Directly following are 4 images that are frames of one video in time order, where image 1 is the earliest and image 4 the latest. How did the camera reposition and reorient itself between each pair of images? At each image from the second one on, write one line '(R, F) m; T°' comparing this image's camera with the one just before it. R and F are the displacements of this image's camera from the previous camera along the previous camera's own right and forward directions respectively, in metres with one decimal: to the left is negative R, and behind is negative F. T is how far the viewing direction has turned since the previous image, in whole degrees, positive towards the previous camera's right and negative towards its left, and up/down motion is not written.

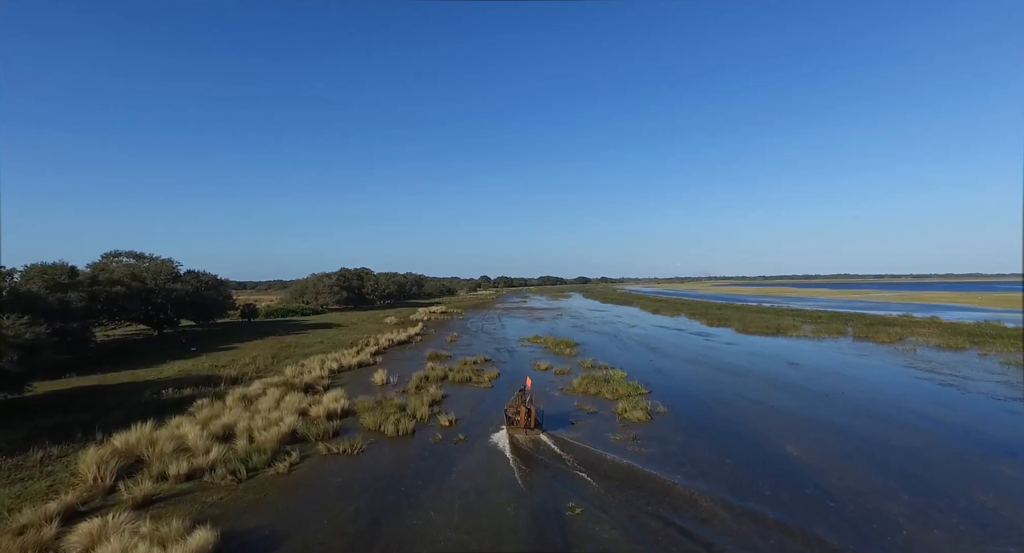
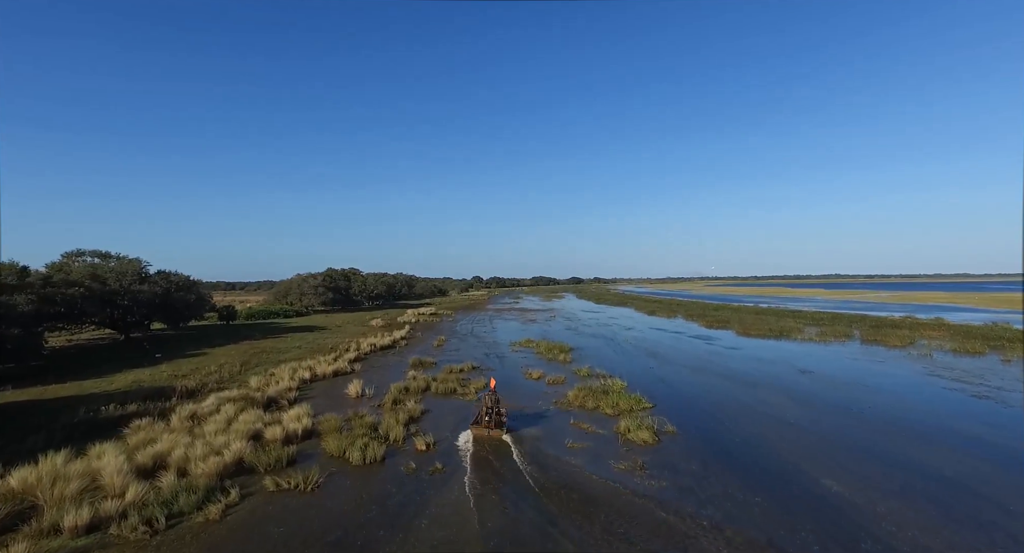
(+0.2, +1.7) m; +1°
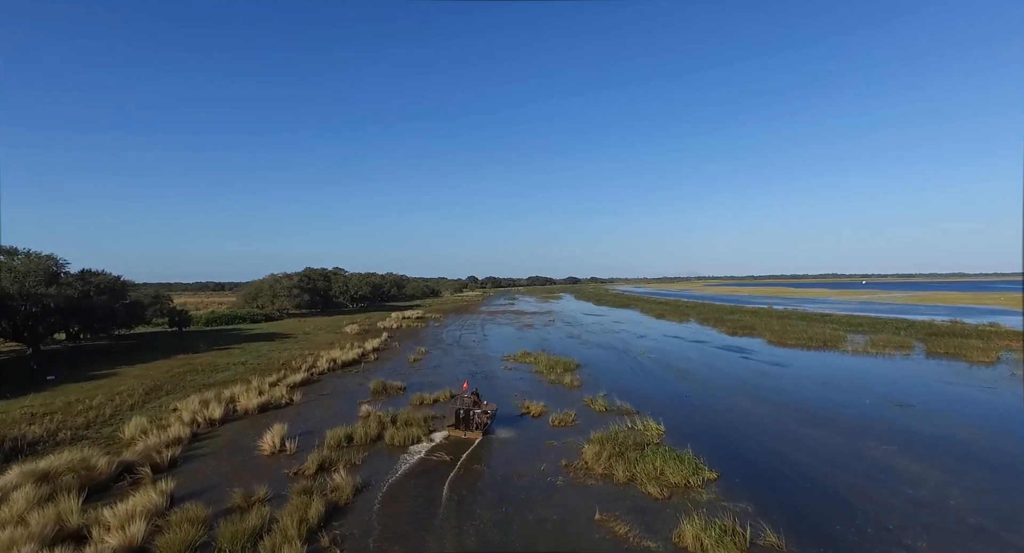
(+0.2, +5.1) m; 0°
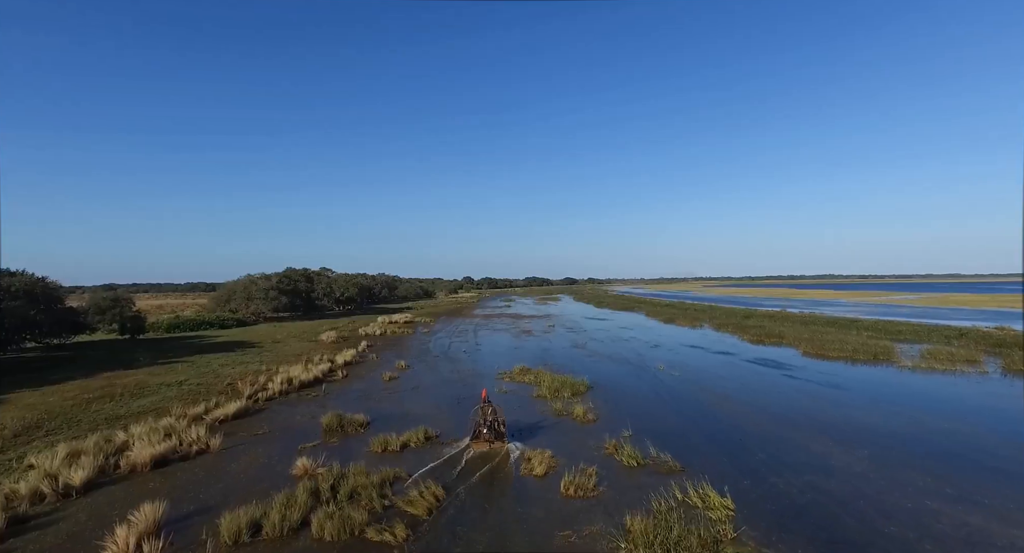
(0.0, +4.0) m; 0°
